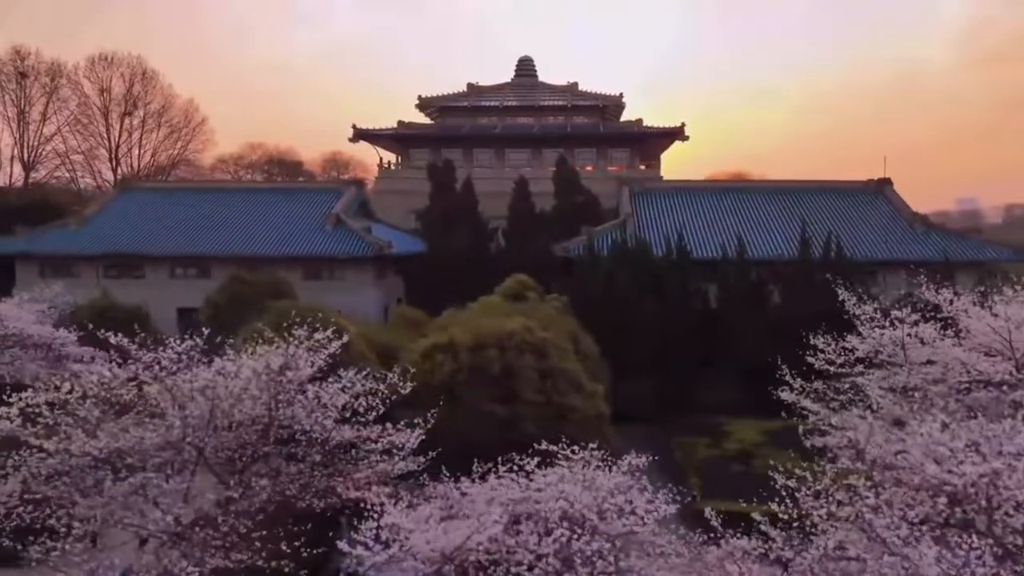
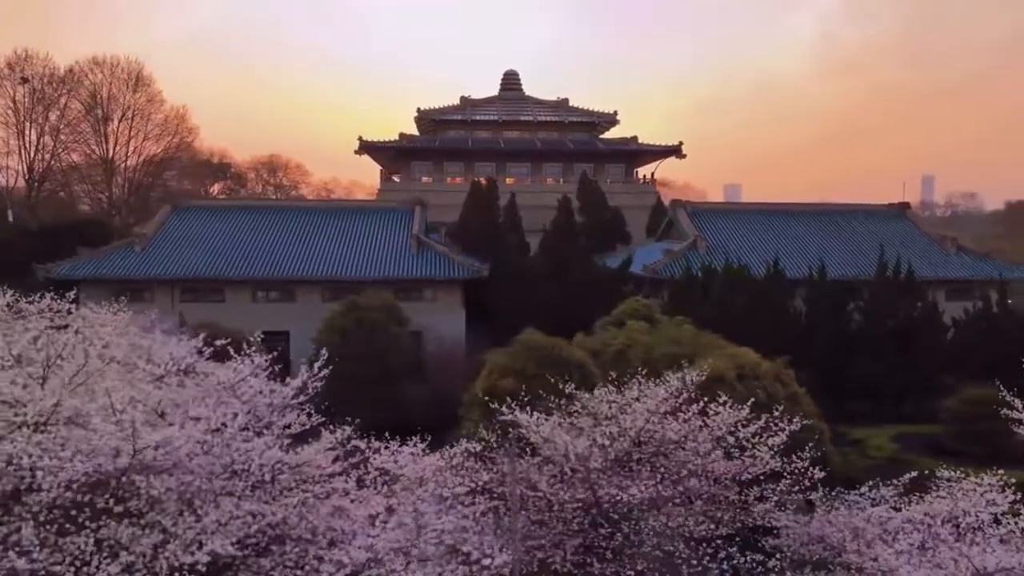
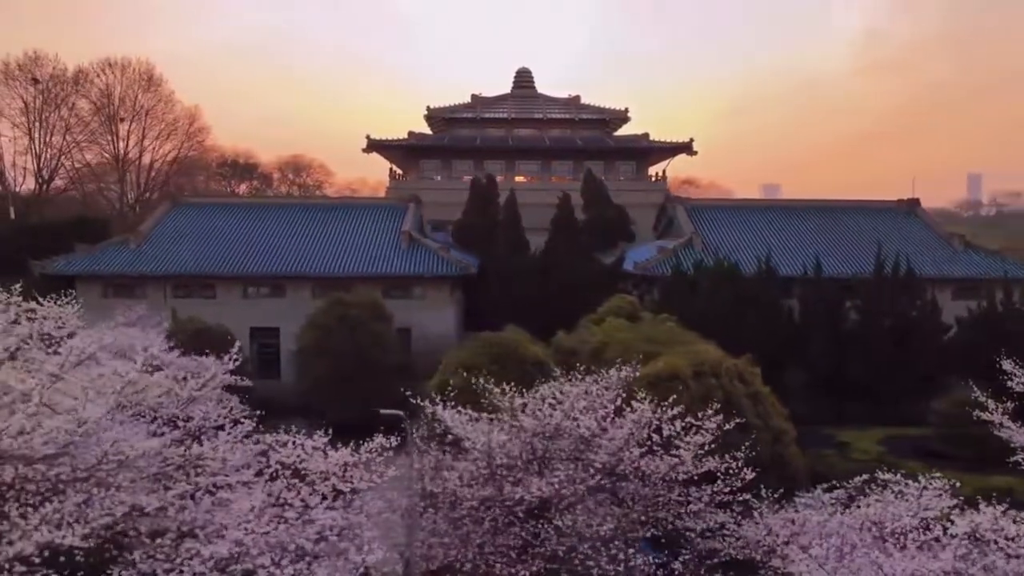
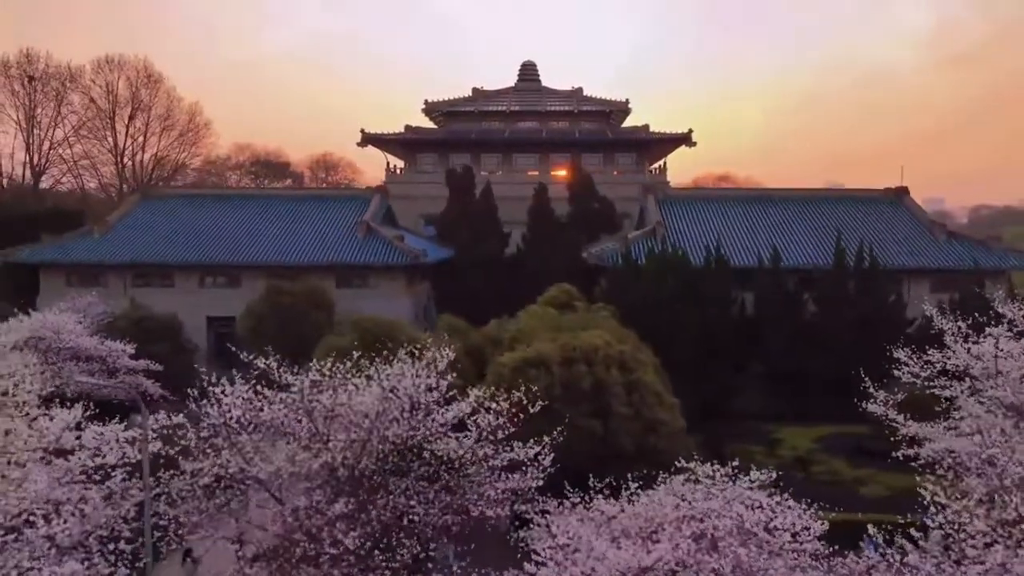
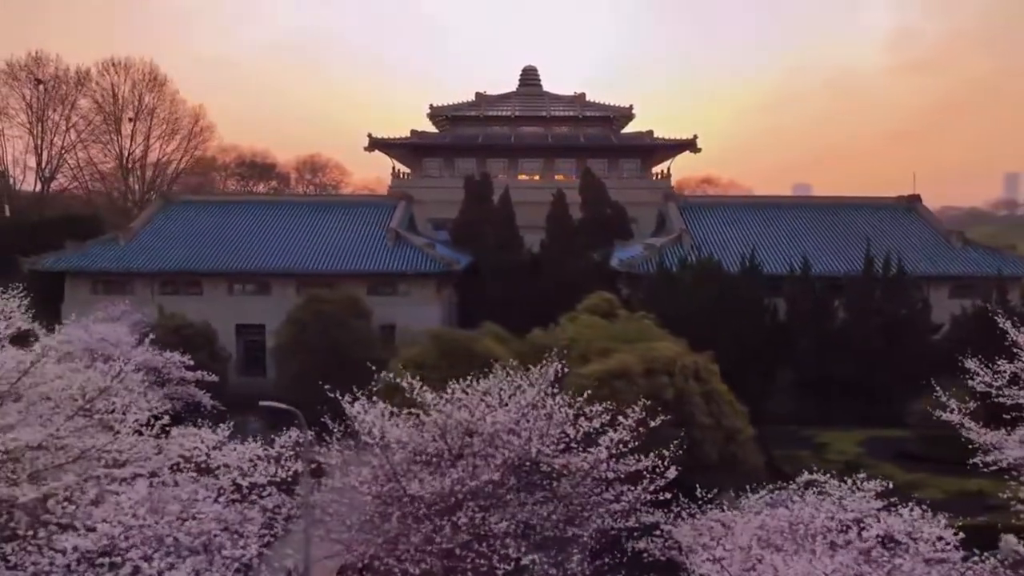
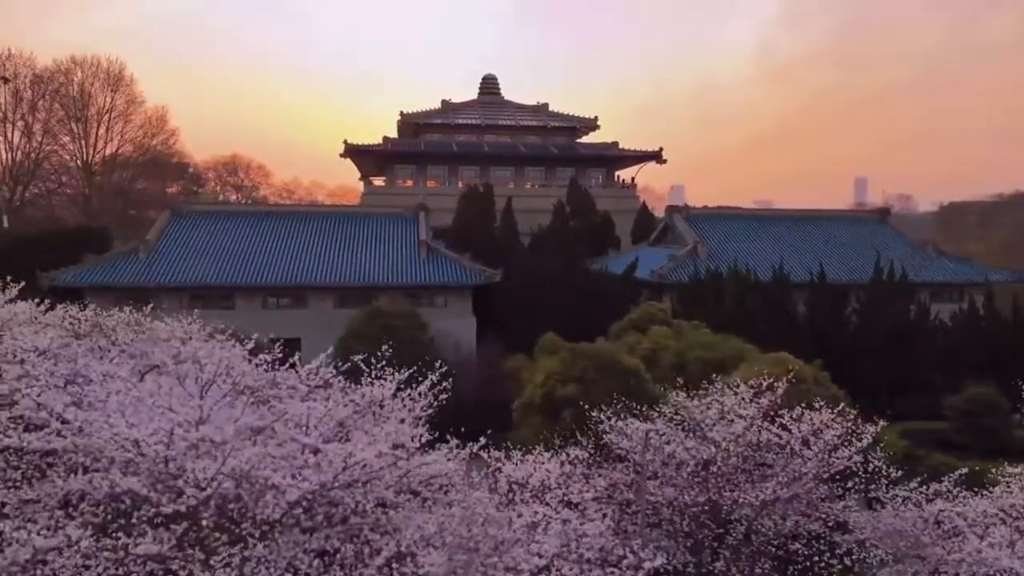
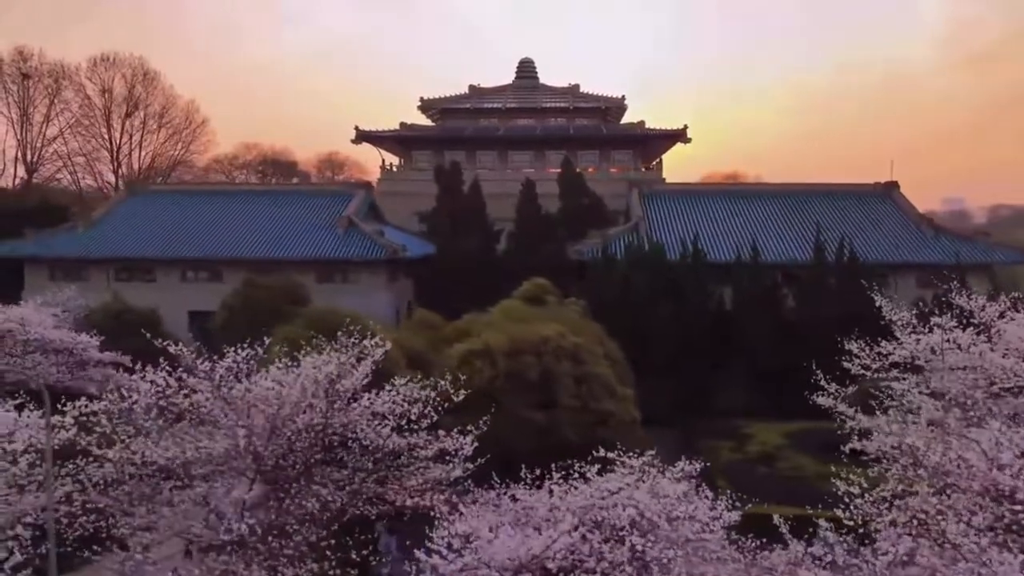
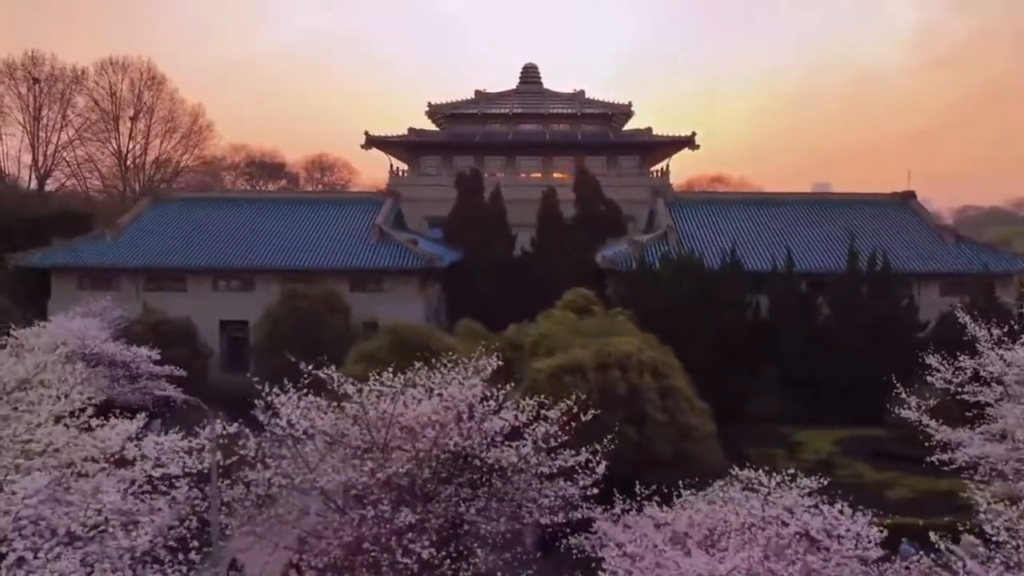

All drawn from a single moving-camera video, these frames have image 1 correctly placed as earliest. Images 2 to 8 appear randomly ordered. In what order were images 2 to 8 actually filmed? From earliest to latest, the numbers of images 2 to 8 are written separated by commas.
7, 4, 8, 5, 3, 2, 6
